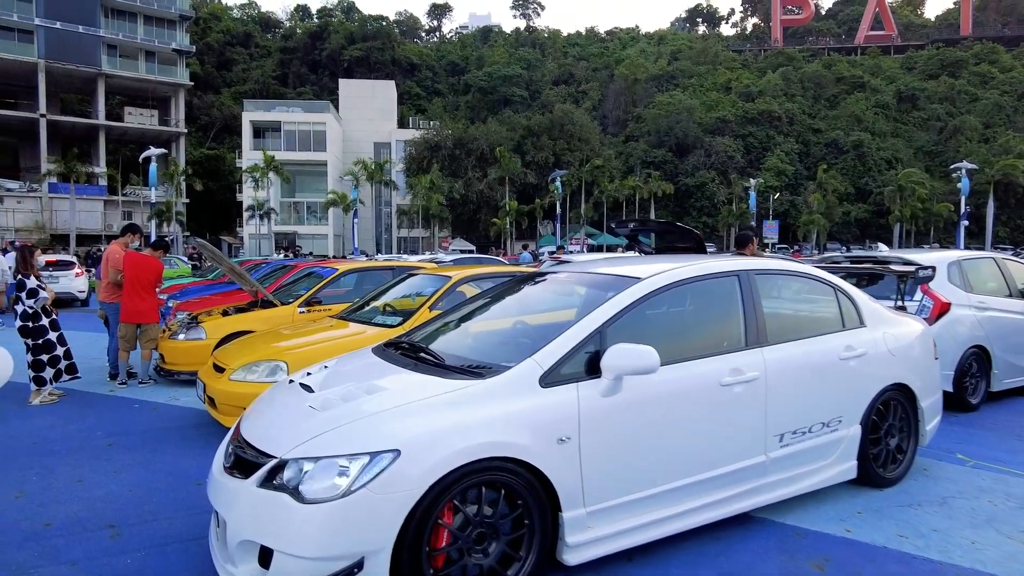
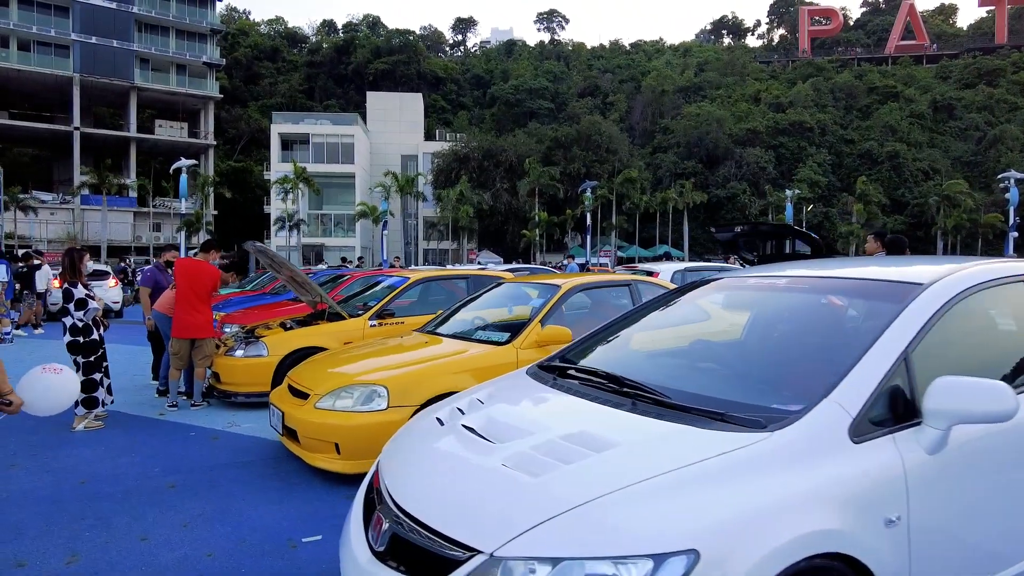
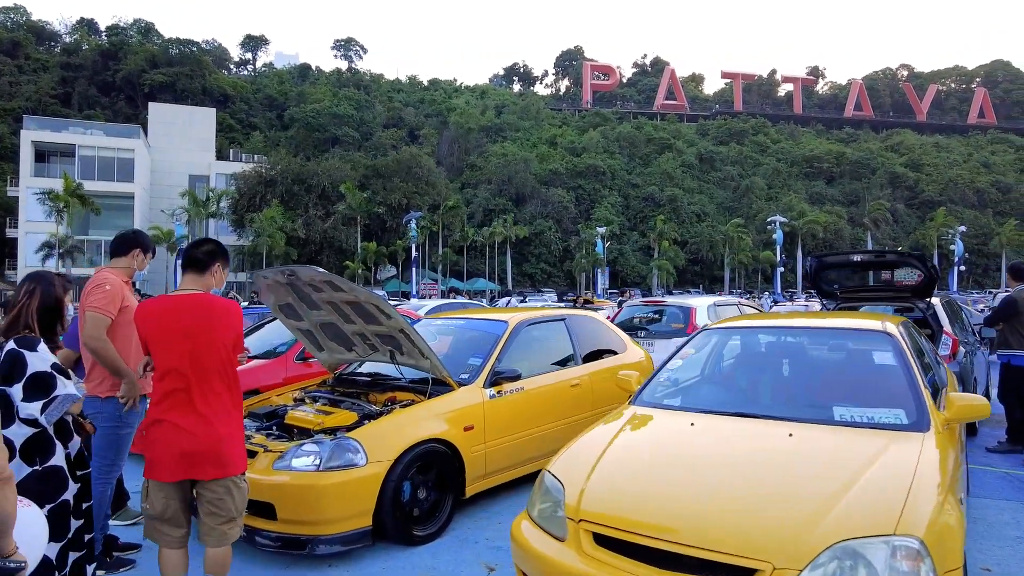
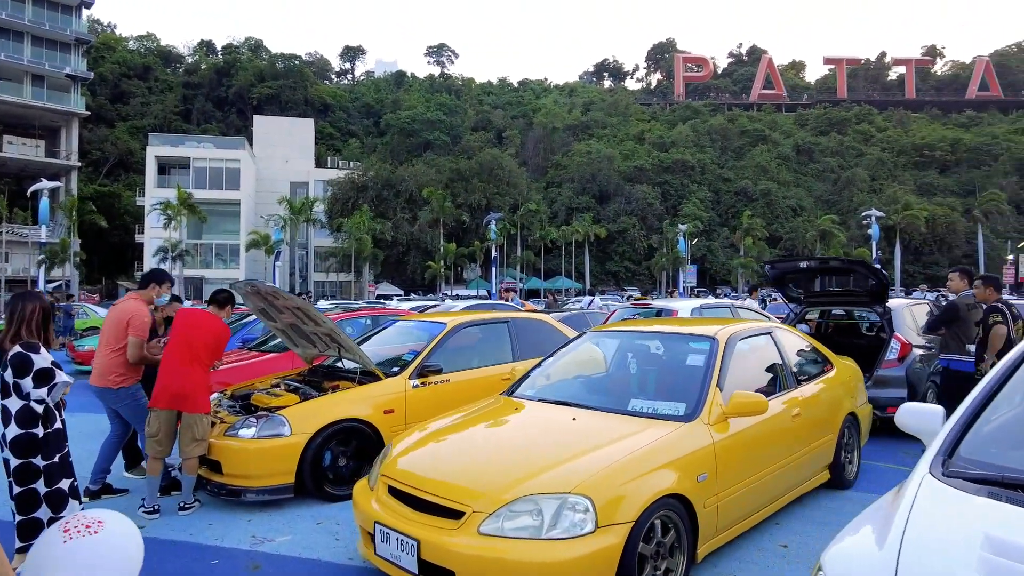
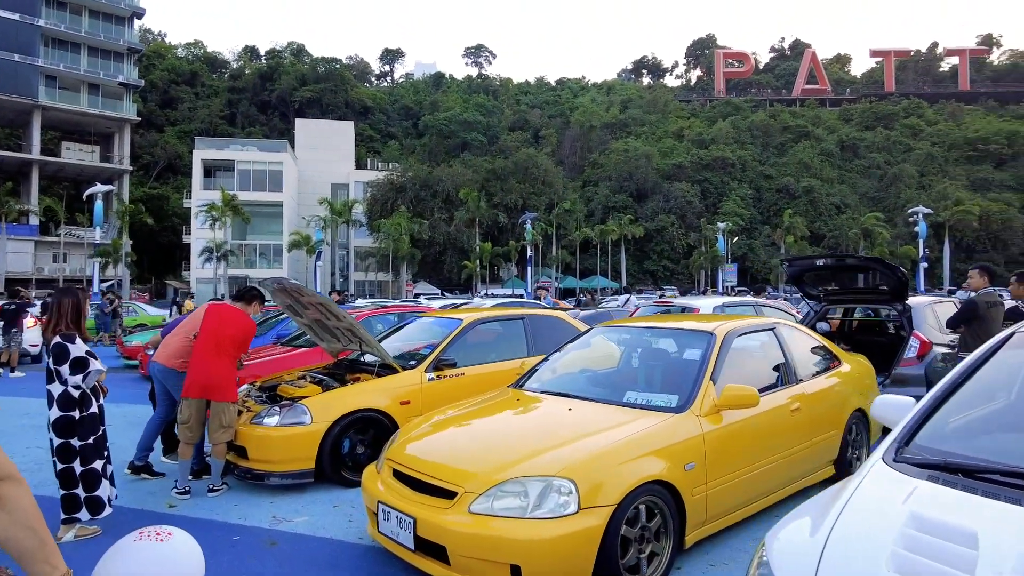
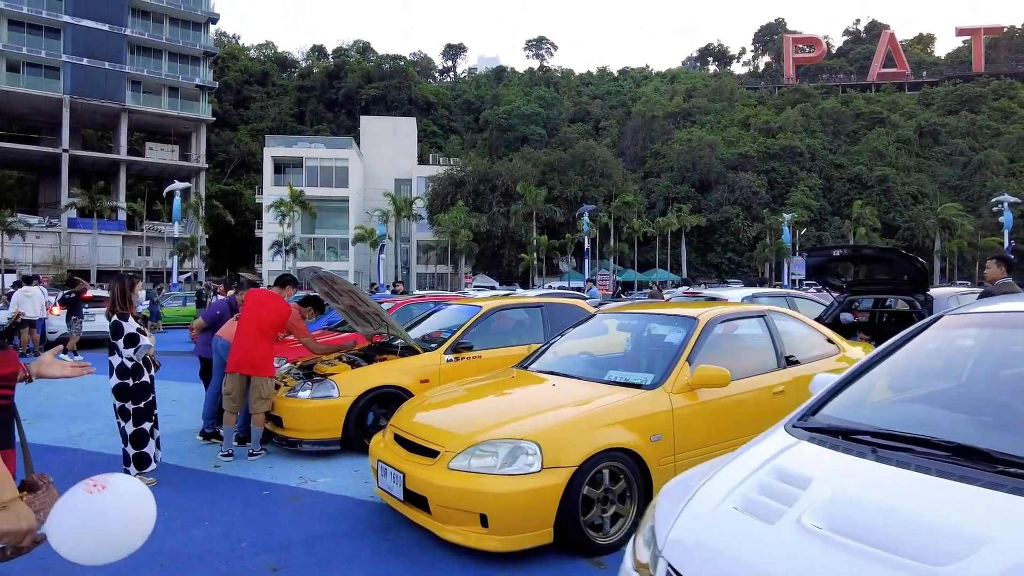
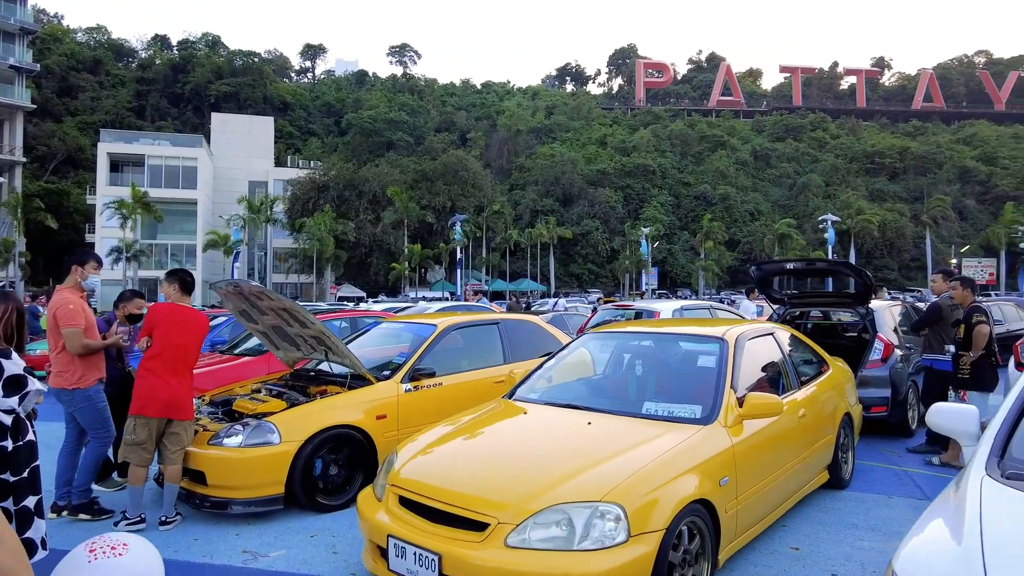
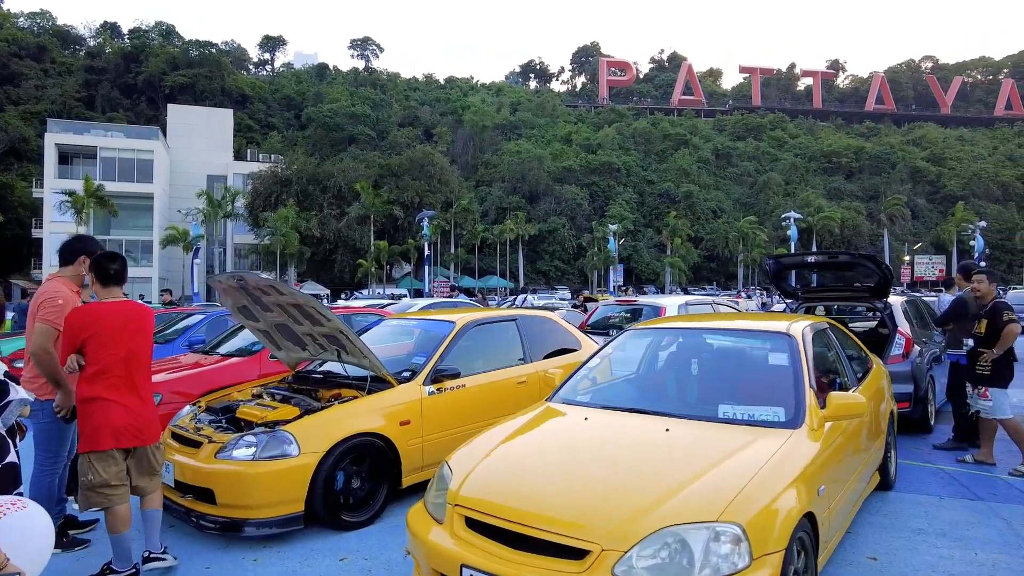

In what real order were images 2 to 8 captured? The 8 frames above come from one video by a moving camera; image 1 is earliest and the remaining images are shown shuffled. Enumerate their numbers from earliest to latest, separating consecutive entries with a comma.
2, 6, 5, 4, 7, 8, 3
